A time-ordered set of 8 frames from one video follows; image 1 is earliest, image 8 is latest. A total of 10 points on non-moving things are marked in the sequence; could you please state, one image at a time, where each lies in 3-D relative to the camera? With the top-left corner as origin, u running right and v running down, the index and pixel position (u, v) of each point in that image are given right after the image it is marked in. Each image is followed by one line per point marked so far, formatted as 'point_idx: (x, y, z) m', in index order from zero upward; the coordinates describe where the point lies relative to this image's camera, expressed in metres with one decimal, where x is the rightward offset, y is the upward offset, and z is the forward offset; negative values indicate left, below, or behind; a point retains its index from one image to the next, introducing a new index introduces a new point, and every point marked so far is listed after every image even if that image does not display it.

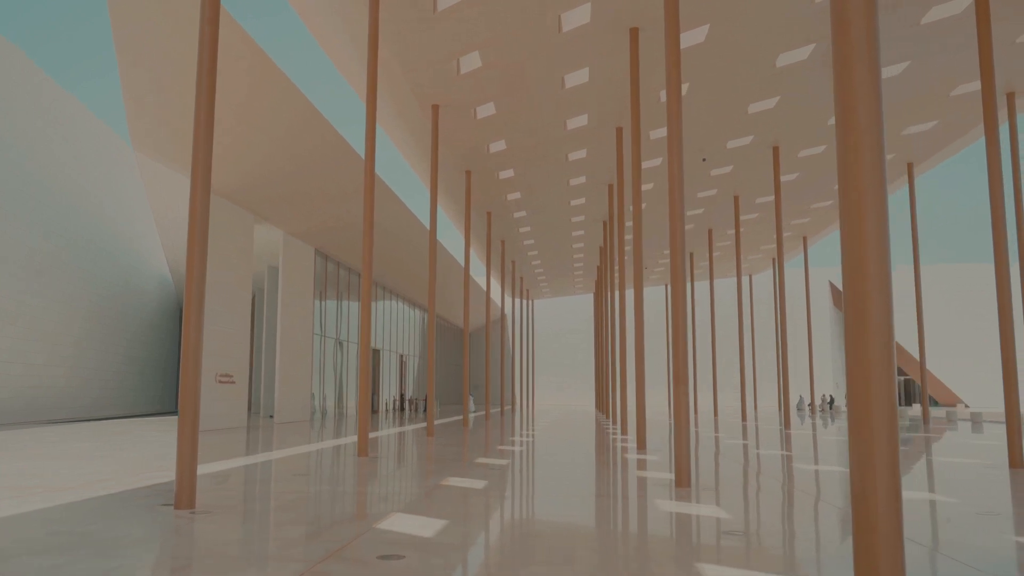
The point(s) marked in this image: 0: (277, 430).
0: (-6.0, -3.6, +18.0) m
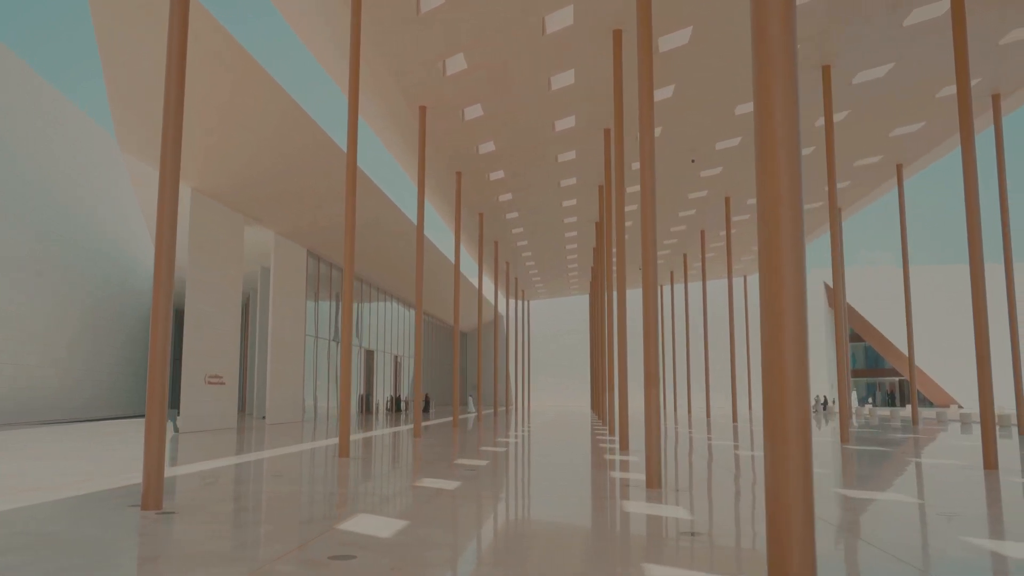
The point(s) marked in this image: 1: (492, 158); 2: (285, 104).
0: (-6.3, -3.6, +18.0) m
1: (-0.7, +3.4, +18.5) m
2: (-4.8, +3.7, +14.2) m
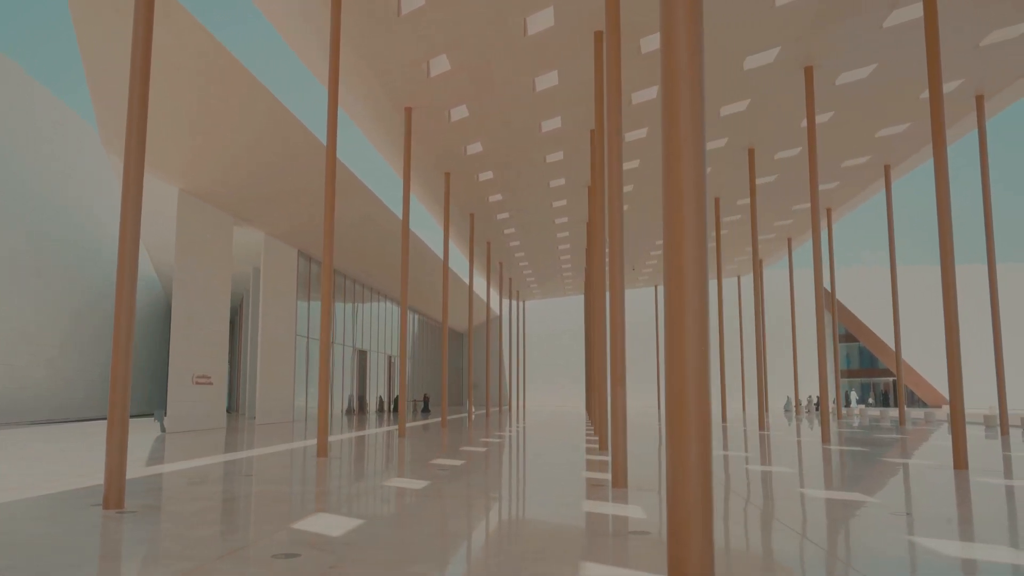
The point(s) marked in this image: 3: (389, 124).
0: (-6.5, -3.6, +18.1) m
1: (-1.0, +3.4, +18.6) m
2: (-5.1, +3.7, +14.2) m
3: (-3.0, +3.9, +16.5) m
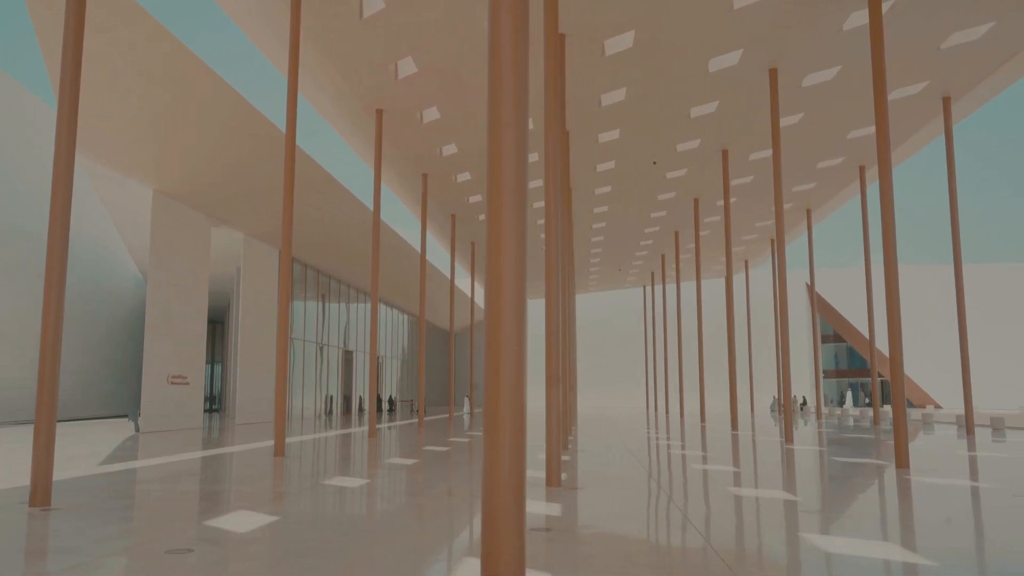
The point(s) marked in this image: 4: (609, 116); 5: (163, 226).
0: (-7.1, -3.7, +18.1) m
1: (-1.5, +3.4, +18.6) m
2: (-5.6, +3.7, +14.3) m
3: (-3.6, +3.9, +16.5) m
4: (+2.1, +4.1, +16.7) m
5: (-8.2, +1.4, +16.4) m
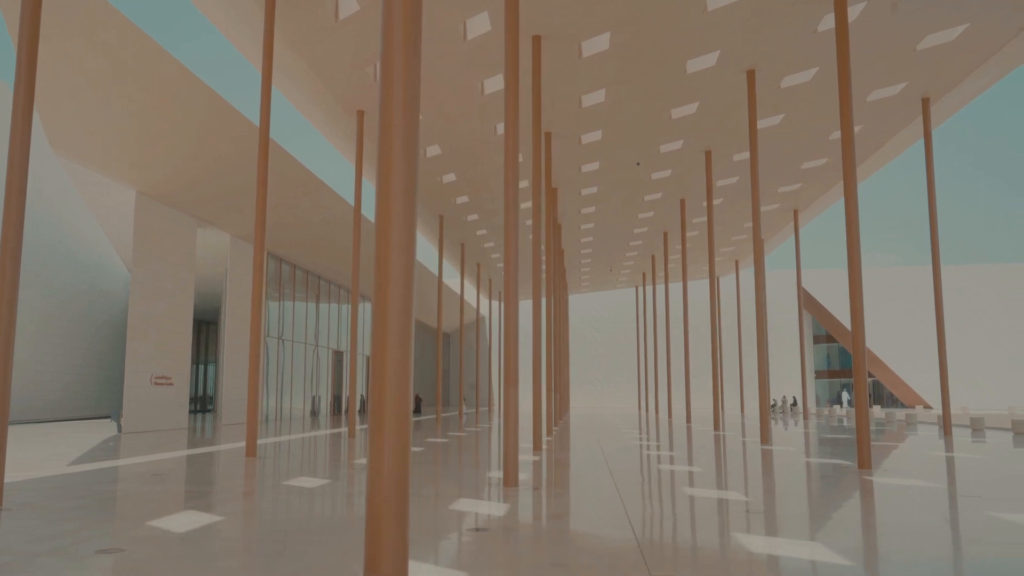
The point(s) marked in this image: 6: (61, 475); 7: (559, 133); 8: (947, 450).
0: (-7.4, -3.7, +18.1) m
1: (-1.9, +3.4, +18.7) m
2: (-6.0, +3.7, +14.3) m
3: (-3.9, +3.9, +16.6) m
4: (+1.7, +4.1, +16.8) m
5: (-8.5, +1.4, +16.4) m
6: (-7.6, -3.1, +11.9) m
7: (+1.1, +3.9, +17.8) m
8: (+8.3, -3.1, +13.5) m
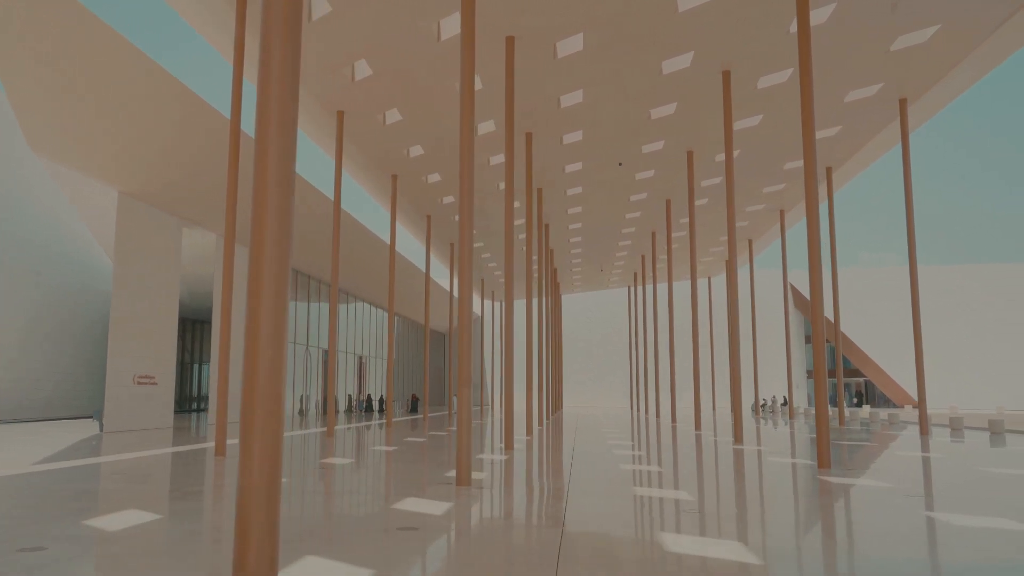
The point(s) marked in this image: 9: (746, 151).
0: (-7.8, -3.7, +18.2) m
1: (-2.2, +3.4, +18.7) m
2: (-6.3, +3.7, +14.3) m
3: (-4.3, +3.9, +16.6) m
4: (+1.4, +4.1, +16.8) m
5: (-8.9, +1.4, +16.4) m
6: (-8.0, -3.1, +11.9) m
7: (+0.7, +3.9, +17.8) m
8: (+7.9, -3.1, +13.5) m
9: (+6.6, +3.9, +19.9) m
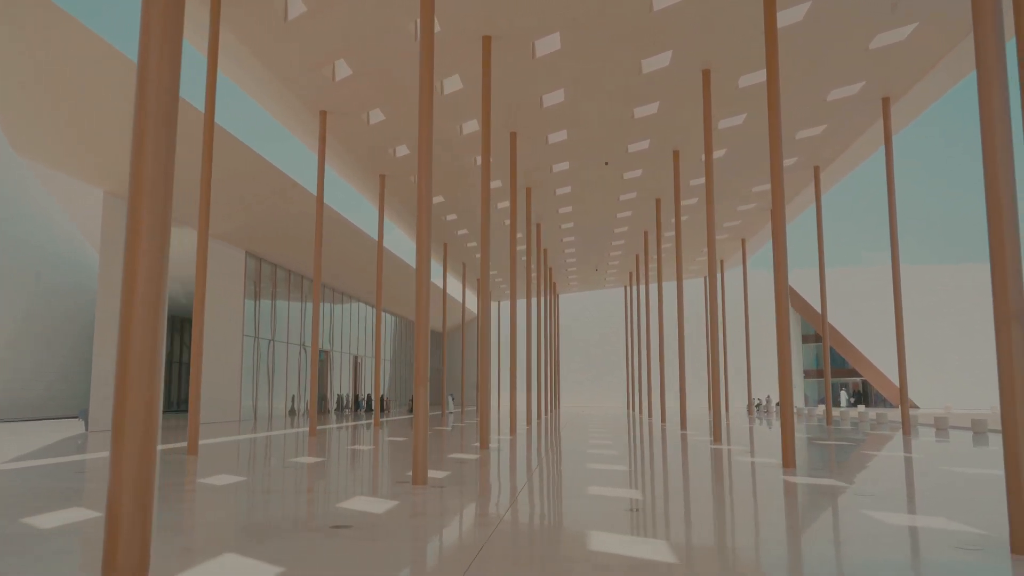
0: (-8.1, -3.7, +18.2) m
1: (-2.5, +3.4, +18.7) m
2: (-6.7, +3.7, +14.4) m
3: (-4.6, +3.9, +16.6) m
4: (+1.1, +4.1, +16.8) m
5: (-9.2, +1.4, +16.5) m
6: (-8.3, -3.1, +12.0) m
7: (+0.4, +3.9, +17.8) m
8: (+7.6, -3.1, +13.4) m
9: (+6.3, +3.9, +19.8) m
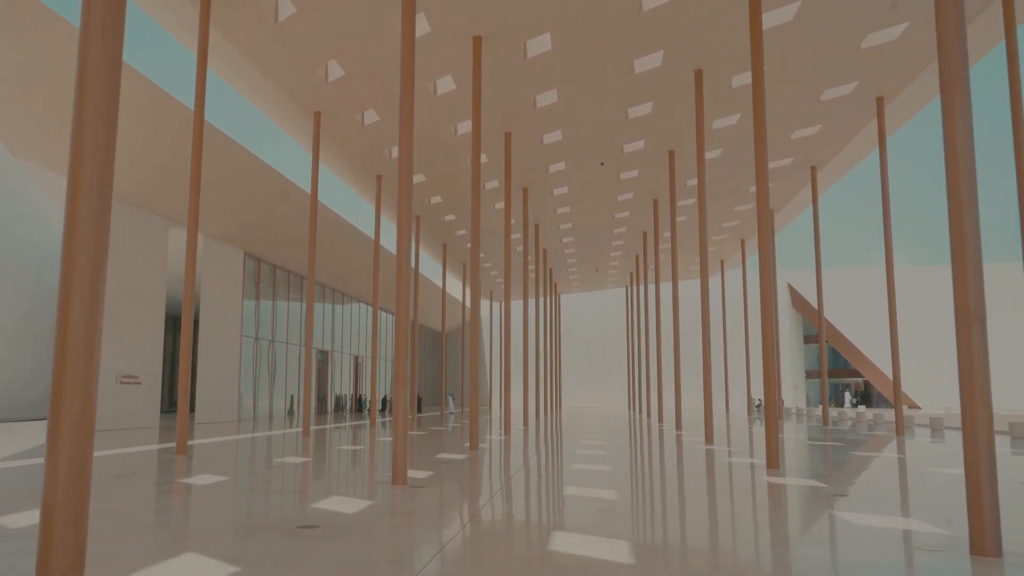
0: (-8.2, -3.7, +18.3) m
1: (-2.6, +3.4, +18.7) m
2: (-6.8, +3.7, +14.4) m
3: (-4.7, +3.9, +16.7) m
4: (+1.0, +4.1, +16.8) m
5: (-9.3, +1.4, +16.6) m
6: (-8.5, -3.1, +12.0) m
7: (+0.3, +3.9, +17.8) m
8: (+7.5, -3.1, +13.4) m
9: (+6.2, +3.9, +19.8) m
